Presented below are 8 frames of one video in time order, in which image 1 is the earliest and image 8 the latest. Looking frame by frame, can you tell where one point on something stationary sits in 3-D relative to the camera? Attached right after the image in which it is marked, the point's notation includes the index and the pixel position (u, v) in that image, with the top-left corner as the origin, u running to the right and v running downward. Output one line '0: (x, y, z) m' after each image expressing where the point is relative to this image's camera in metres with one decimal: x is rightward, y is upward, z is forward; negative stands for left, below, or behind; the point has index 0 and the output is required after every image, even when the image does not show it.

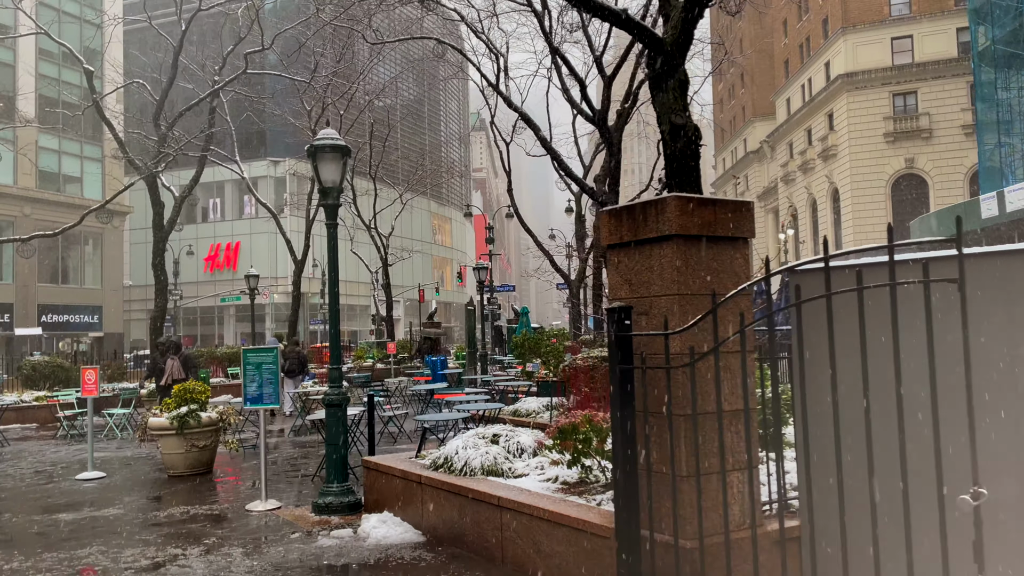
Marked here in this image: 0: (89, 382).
0: (-4.8, -1.1, +9.2) m
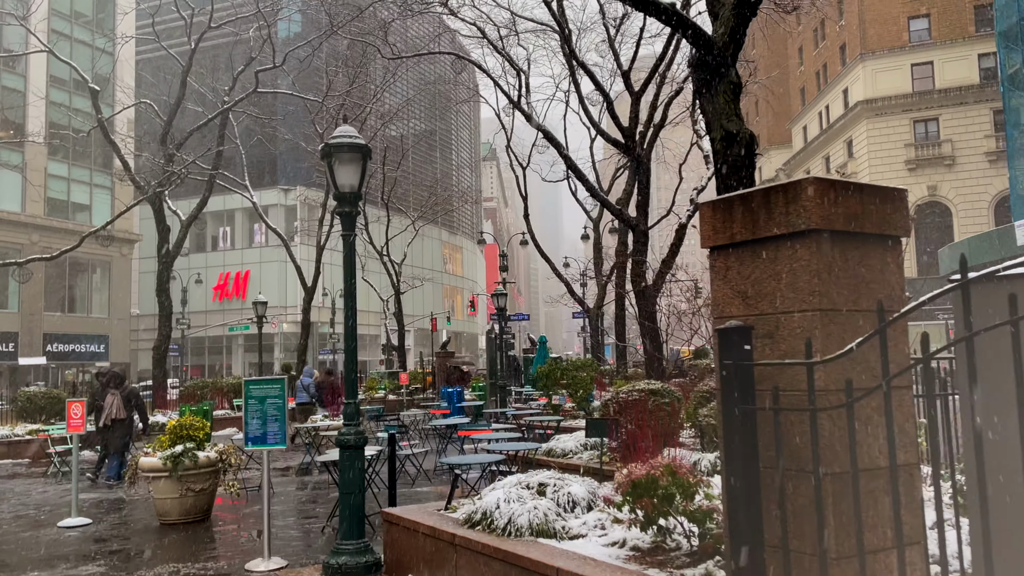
0: (-4.4, -1.3, +8.2) m
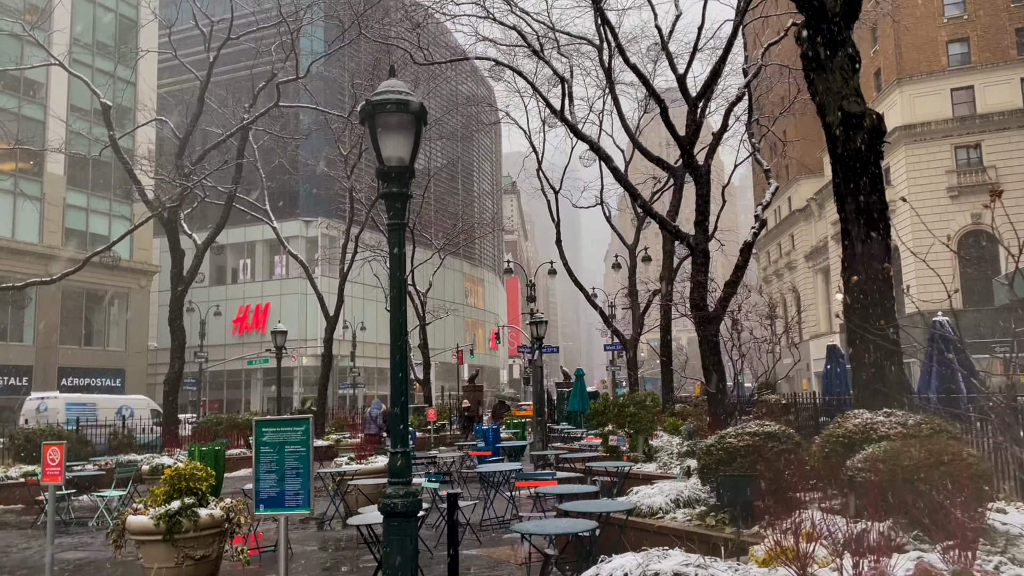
0: (-3.8, -1.5, +6.7) m
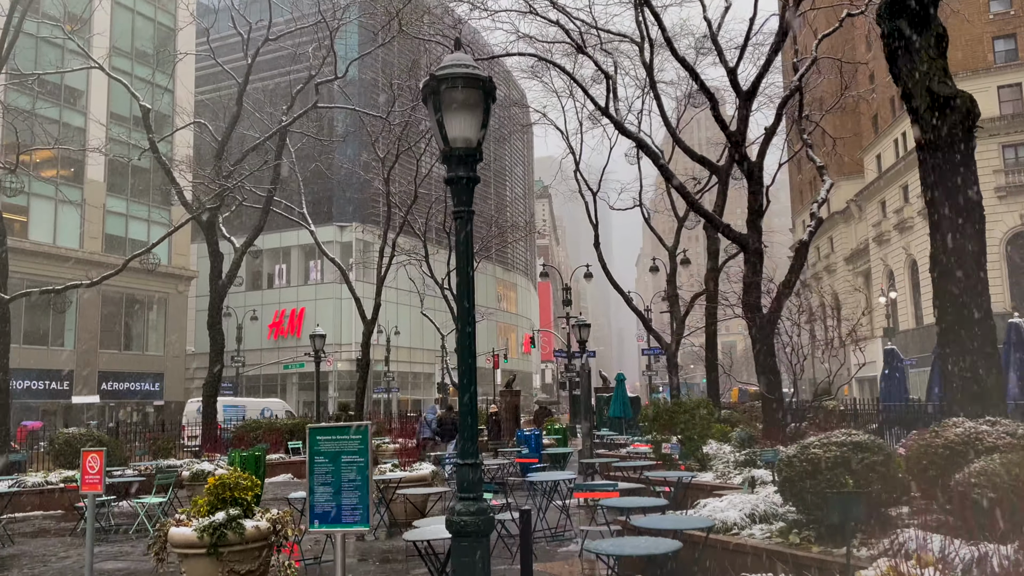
0: (-3.3, -1.4, +6.4) m
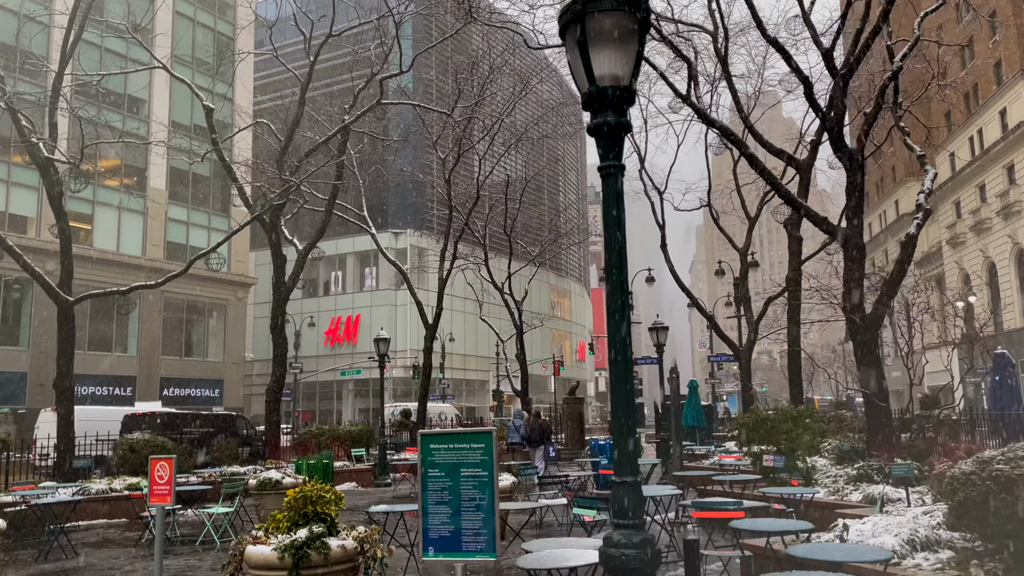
0: (-2.5, -1.4, +5.8) m
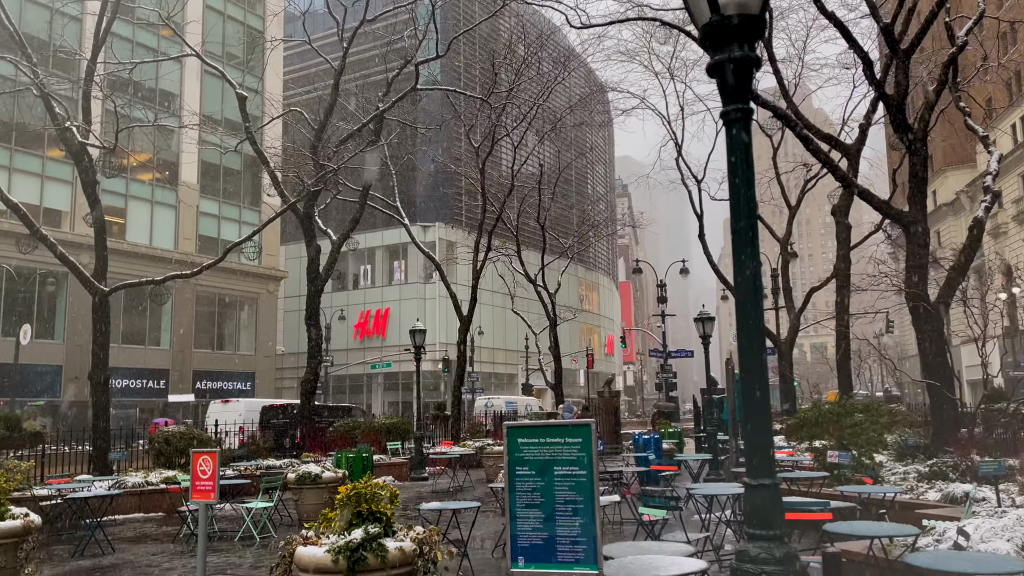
0: (-2.1, -1.3, +5.5) m
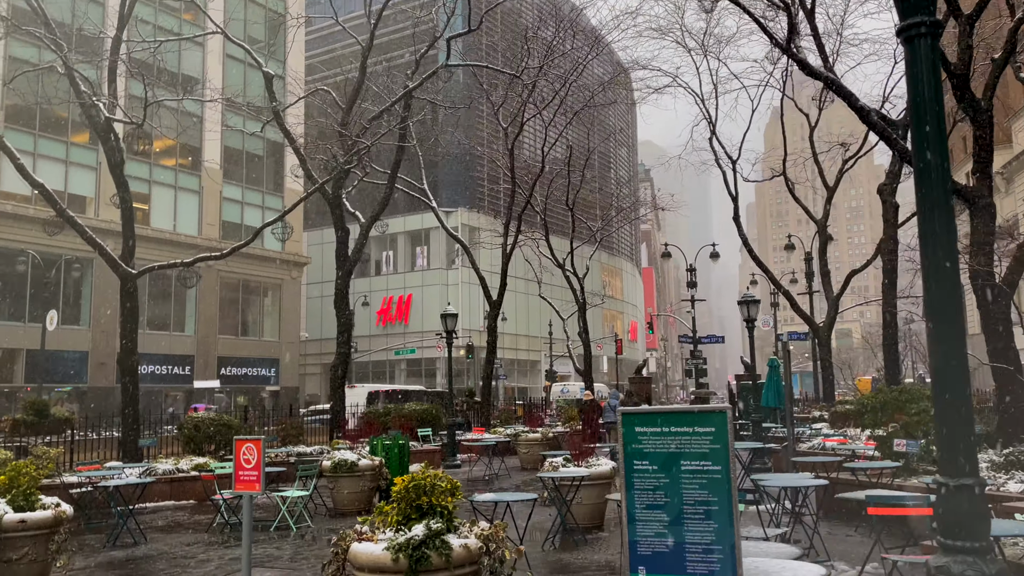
0: (-1.6, -1.1, +5.0) m
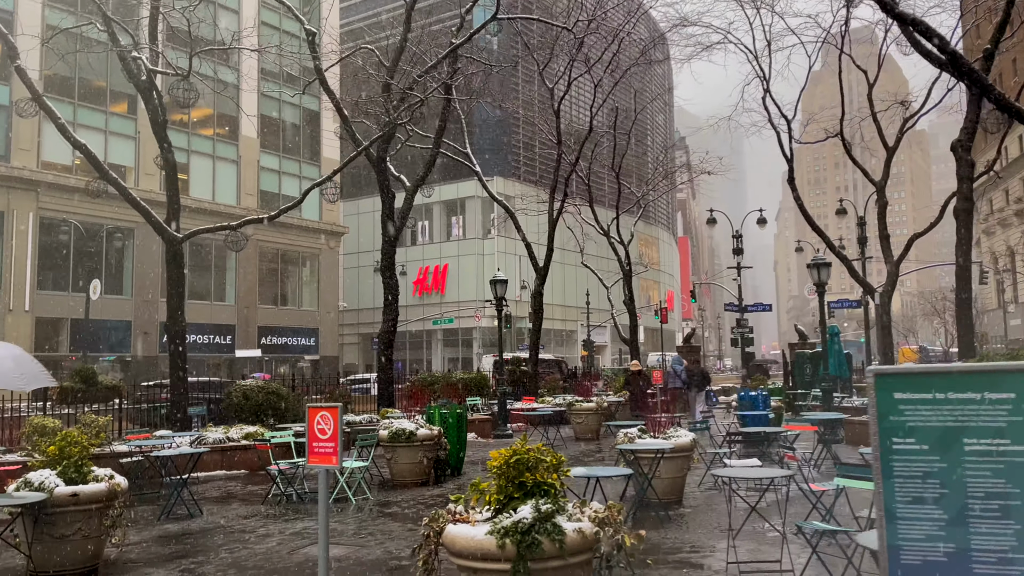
0: (-1.1, -0.8, +4.5) m
